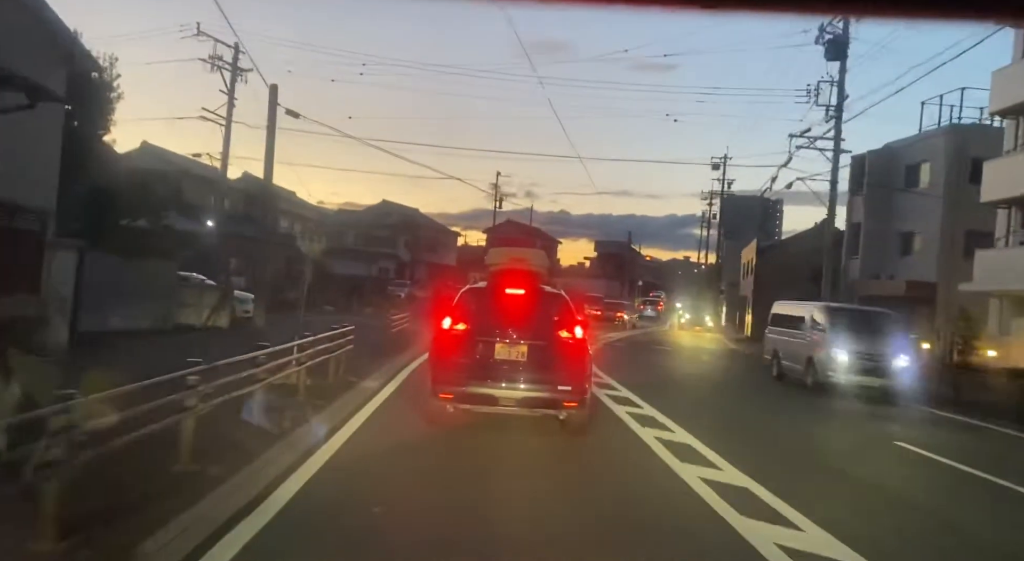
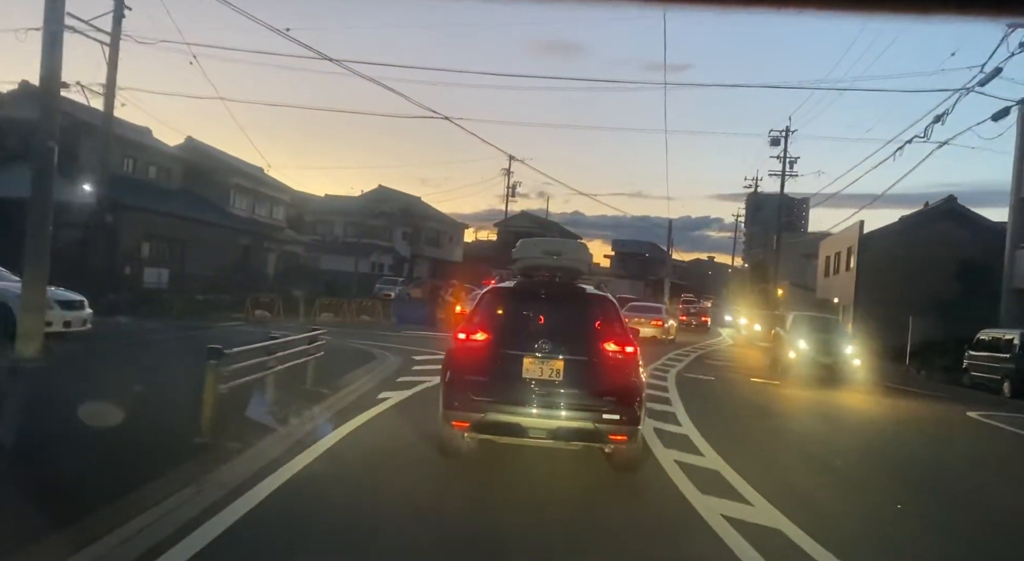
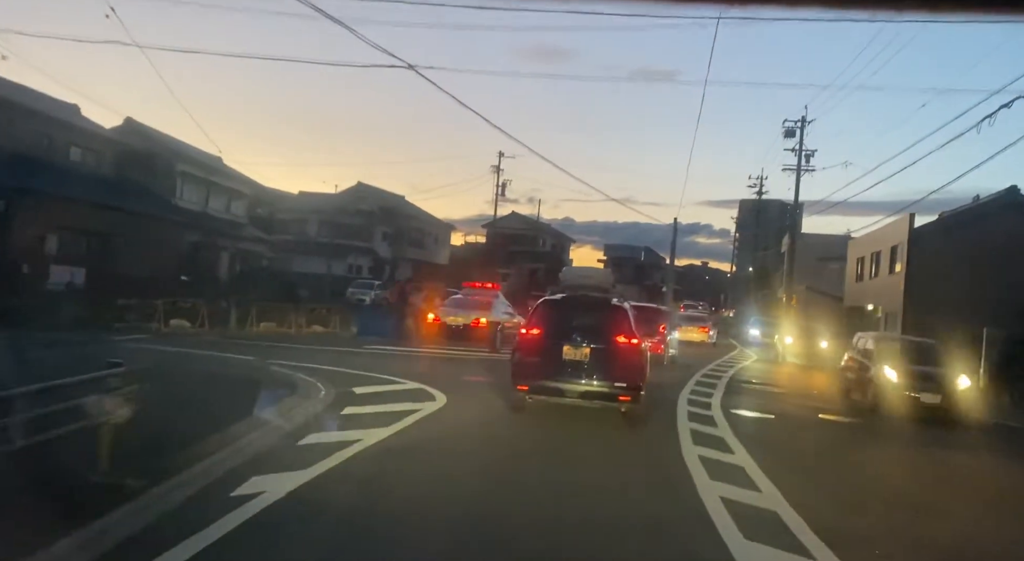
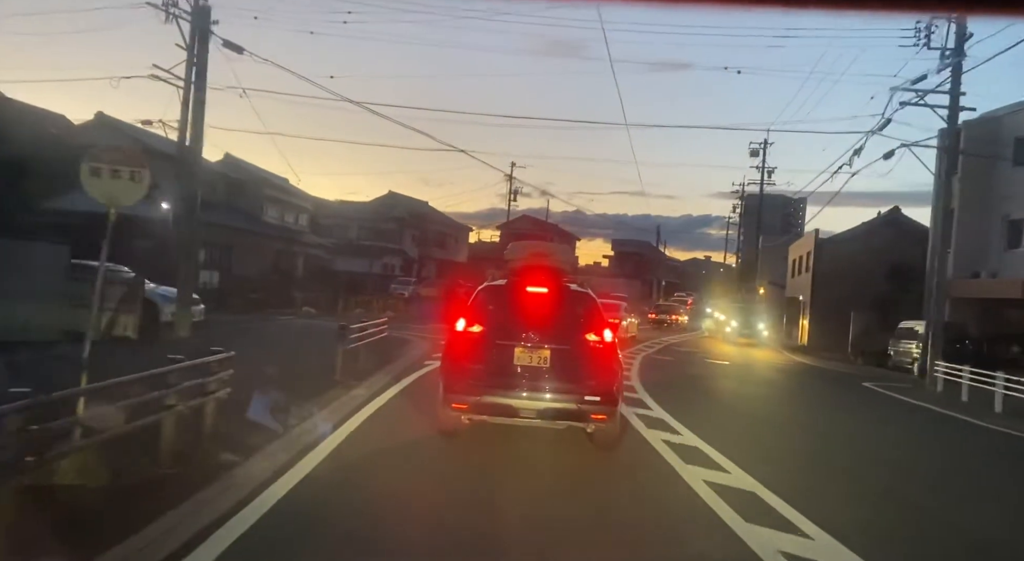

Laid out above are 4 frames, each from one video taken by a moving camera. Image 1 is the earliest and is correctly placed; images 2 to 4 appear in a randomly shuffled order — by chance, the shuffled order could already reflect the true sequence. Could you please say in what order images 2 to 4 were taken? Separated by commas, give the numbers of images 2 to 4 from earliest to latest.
4, 2, 3
